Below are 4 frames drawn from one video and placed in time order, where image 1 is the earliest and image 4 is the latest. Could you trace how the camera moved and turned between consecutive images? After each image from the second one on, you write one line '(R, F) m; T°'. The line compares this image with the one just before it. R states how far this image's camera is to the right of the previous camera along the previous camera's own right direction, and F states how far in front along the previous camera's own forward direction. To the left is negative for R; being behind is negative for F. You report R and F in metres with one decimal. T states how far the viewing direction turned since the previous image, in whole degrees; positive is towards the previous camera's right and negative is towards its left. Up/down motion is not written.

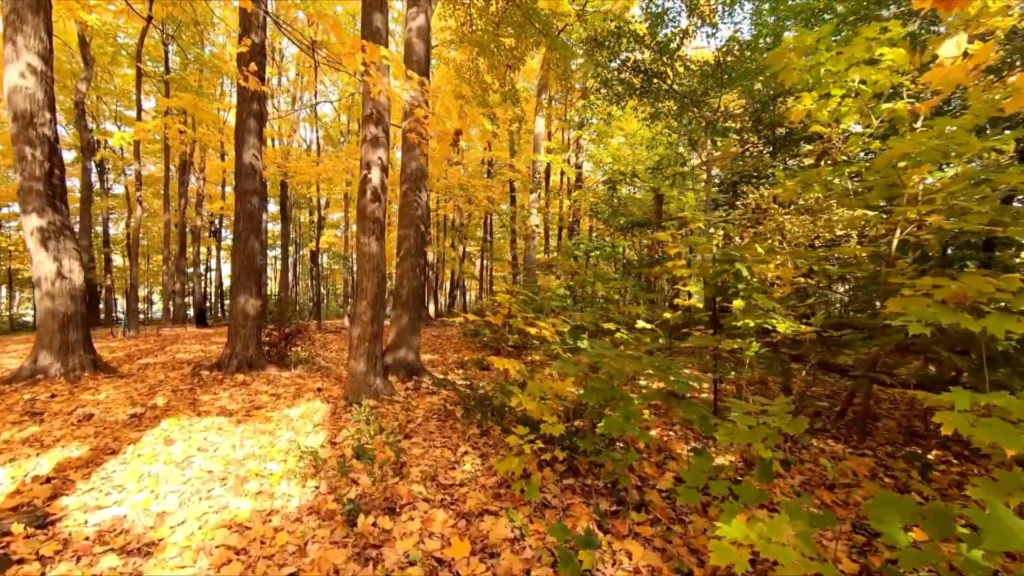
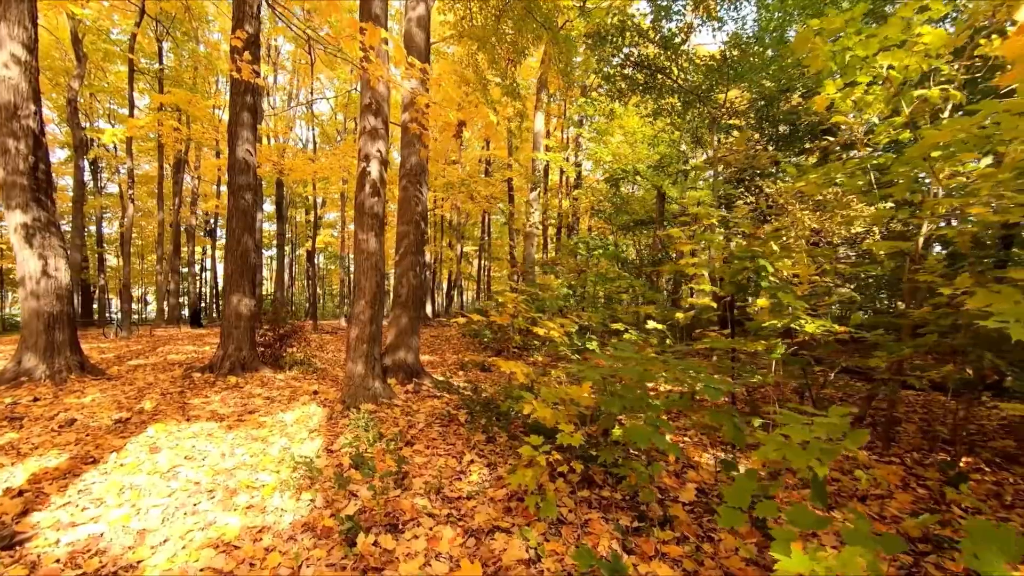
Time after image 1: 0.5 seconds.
(-0.1, +0.2) m; 0°
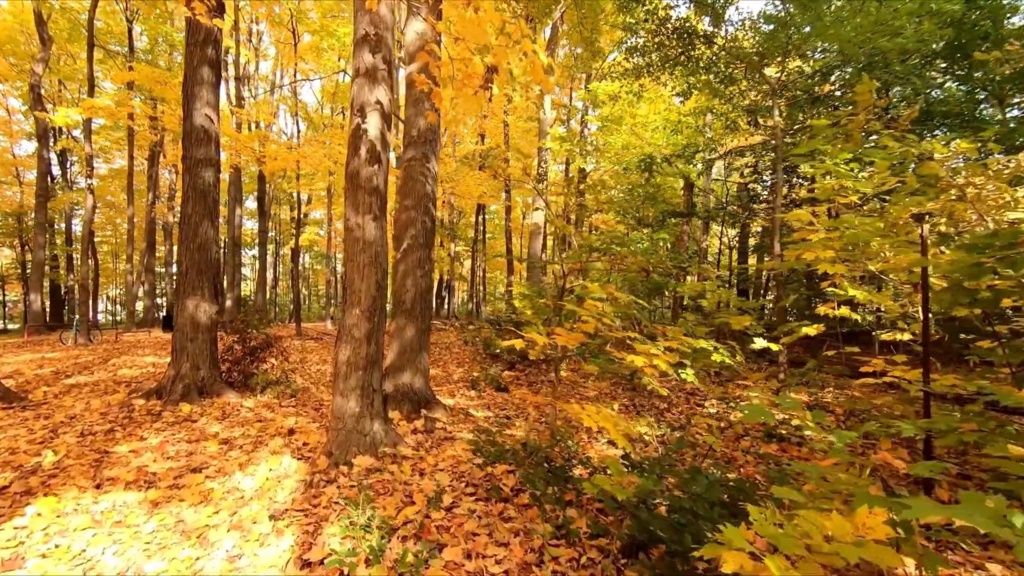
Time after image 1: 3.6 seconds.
(-0.5, +1.5) m; +1°
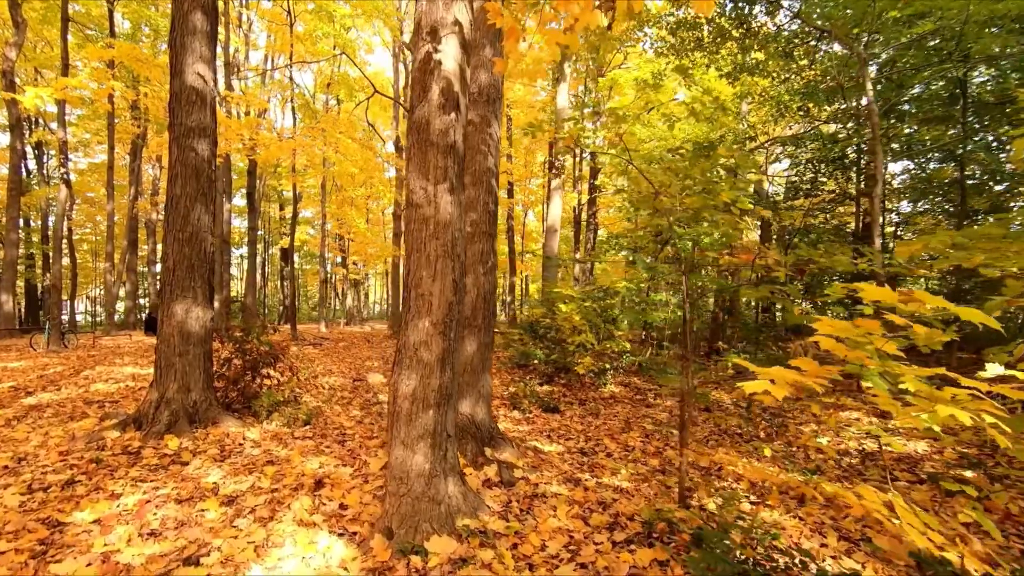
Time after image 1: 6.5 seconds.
(-0.7, +1.1) m; +1°
